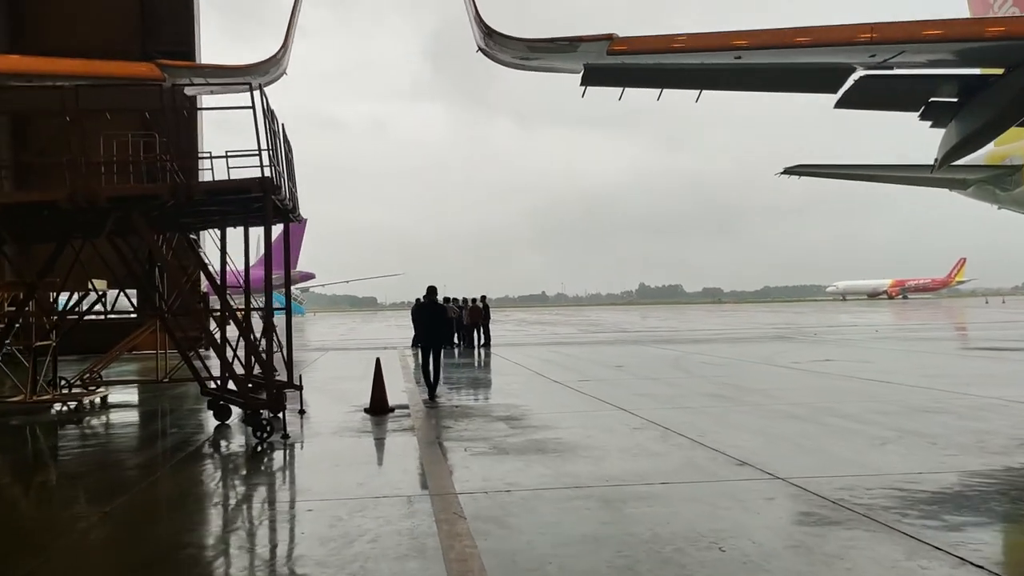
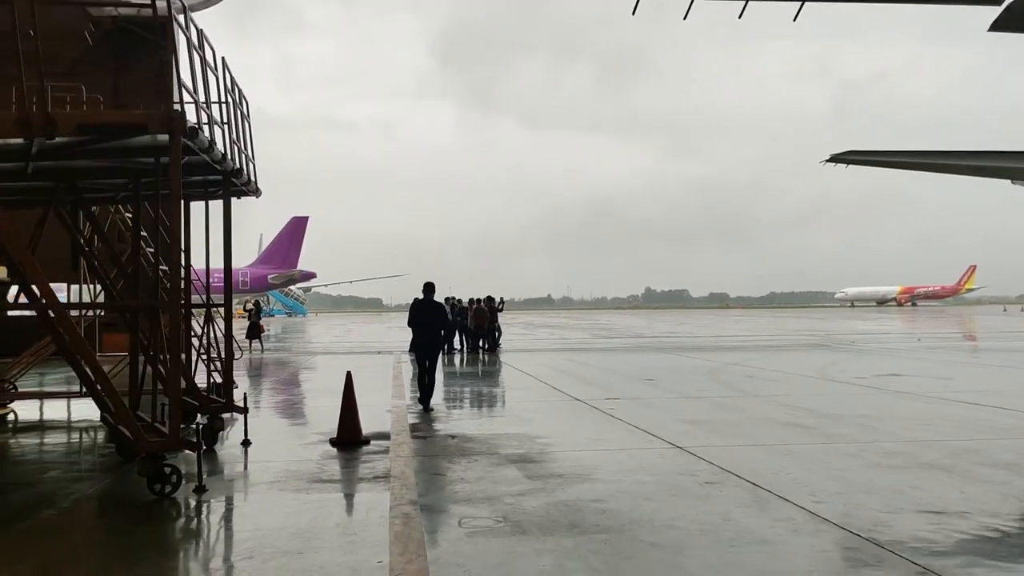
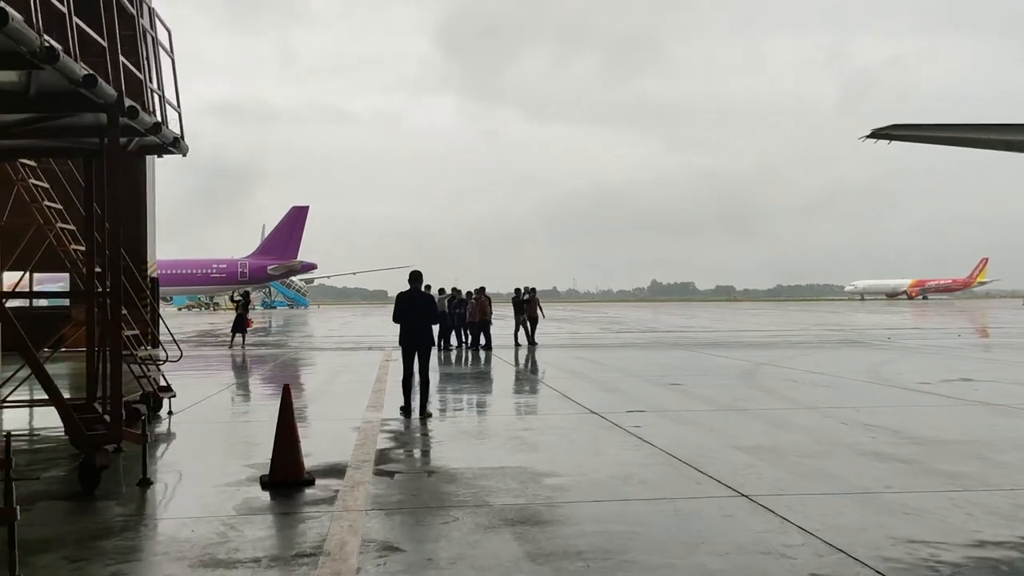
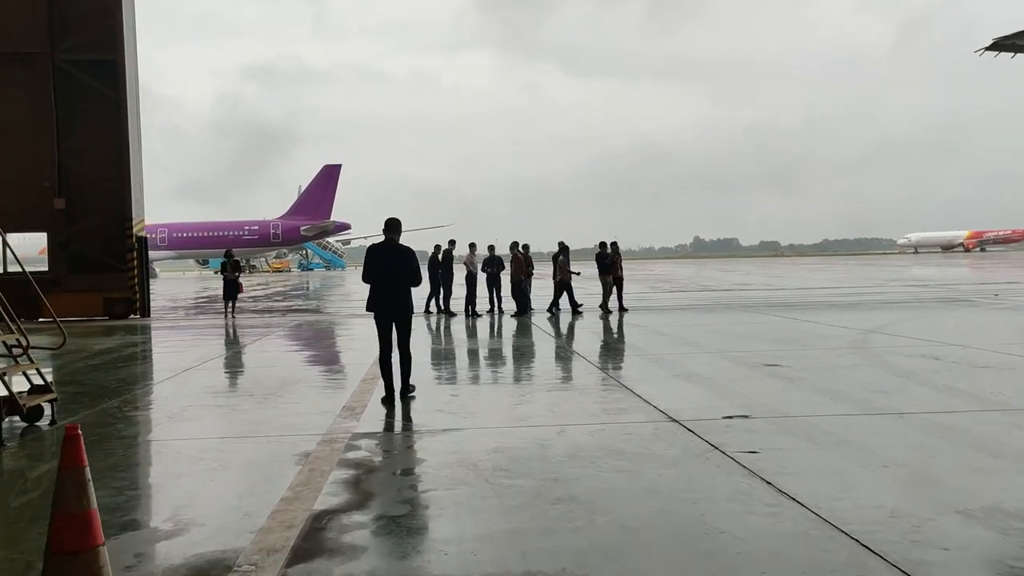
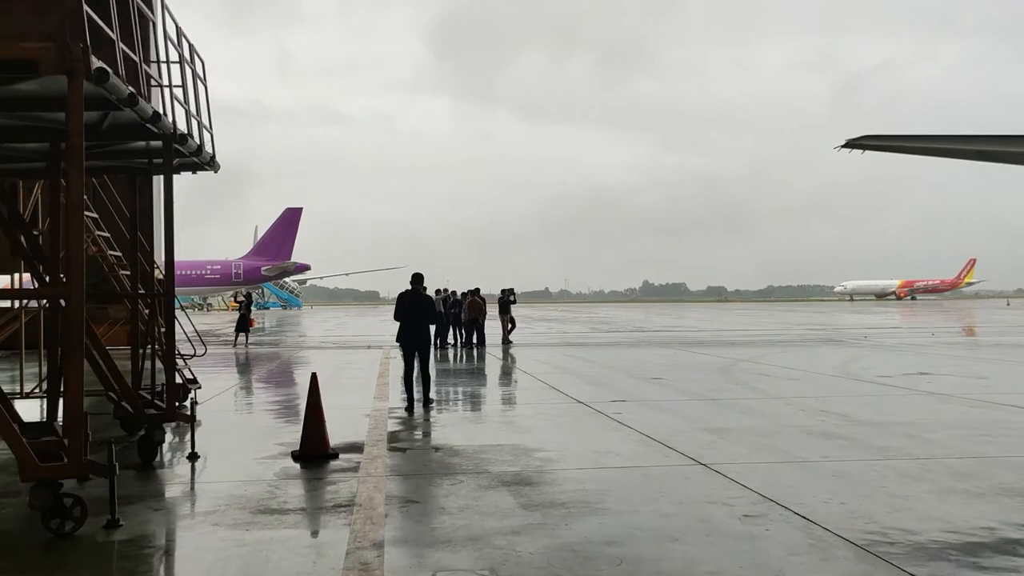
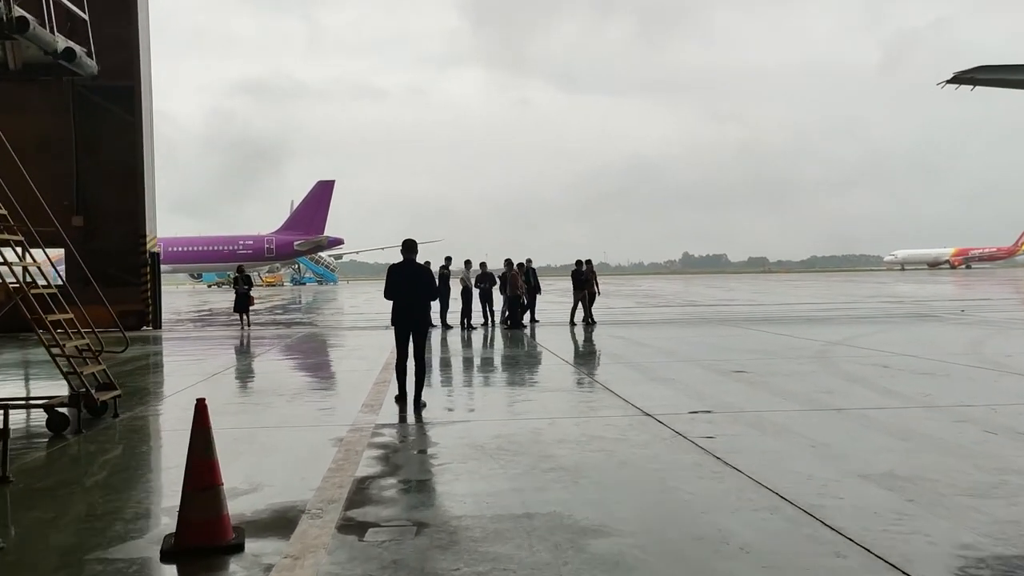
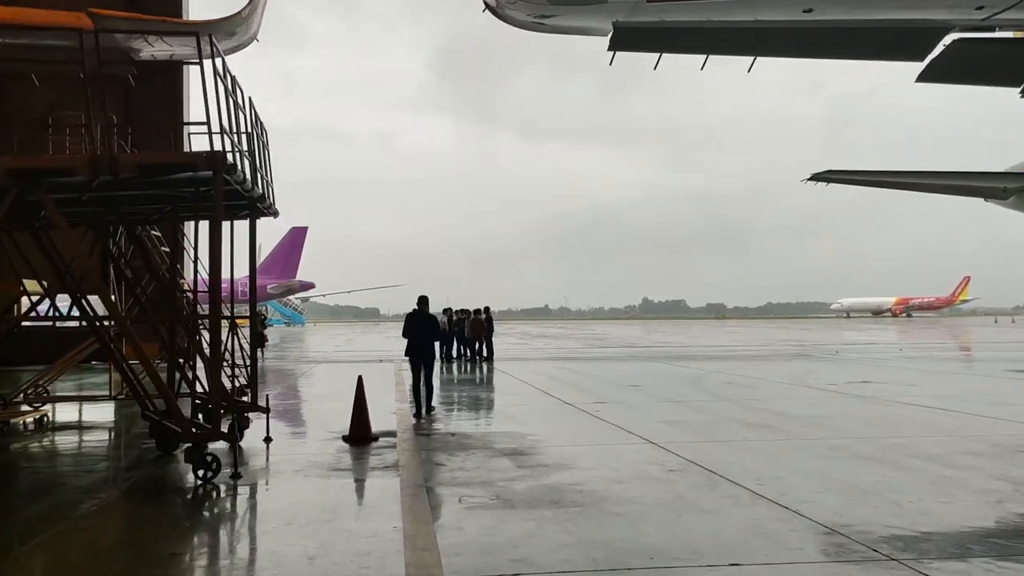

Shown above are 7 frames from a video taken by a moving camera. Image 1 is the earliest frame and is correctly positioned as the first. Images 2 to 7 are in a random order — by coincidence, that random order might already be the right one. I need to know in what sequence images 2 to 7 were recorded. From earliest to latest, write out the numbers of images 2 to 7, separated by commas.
7, 2, 5, 3, 6, 4
